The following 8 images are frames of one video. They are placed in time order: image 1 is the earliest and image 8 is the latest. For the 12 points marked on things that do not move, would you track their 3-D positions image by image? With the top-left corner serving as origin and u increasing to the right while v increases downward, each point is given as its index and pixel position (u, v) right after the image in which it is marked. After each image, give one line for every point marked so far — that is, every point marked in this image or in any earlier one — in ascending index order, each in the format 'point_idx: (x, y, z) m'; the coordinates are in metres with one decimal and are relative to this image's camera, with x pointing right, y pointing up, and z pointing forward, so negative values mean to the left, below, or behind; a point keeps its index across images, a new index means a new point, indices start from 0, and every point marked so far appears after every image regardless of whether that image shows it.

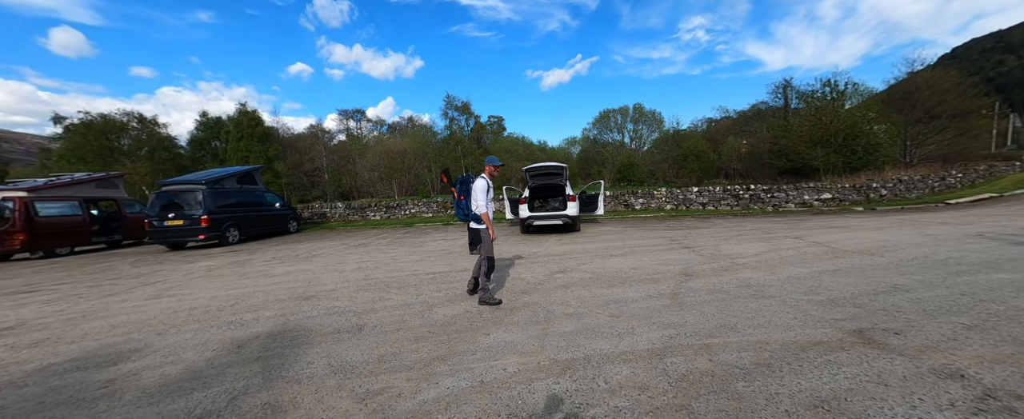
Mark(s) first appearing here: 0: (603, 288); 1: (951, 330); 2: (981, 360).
0: (+1.3, -1.1, +4.2) m
1: (+4.0, -1.1, +2.8) m
2: (+3.6, -1.2, +2.3) m
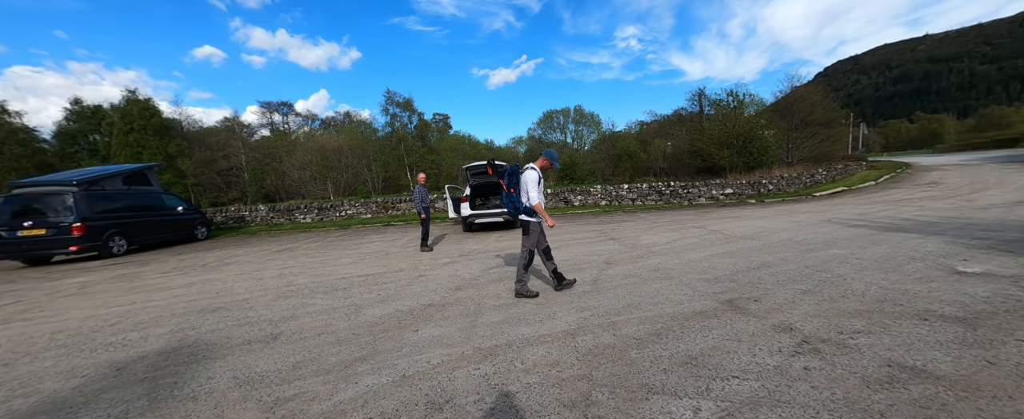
0: (+0.4, -1.0, +4.5) m
1: (+3.3, -1.0, +3.5) m
2: (+2.9, -1.0, +3.0) m
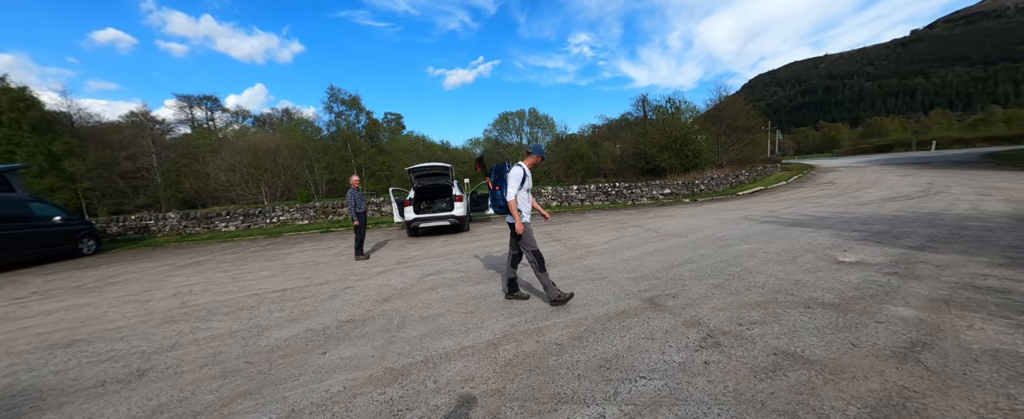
0: (-0.6, -1.1, +4.3) m
1: (+2.4, -1.0, +3.8) m
2: (+2.1, -1.1, +3.2) m
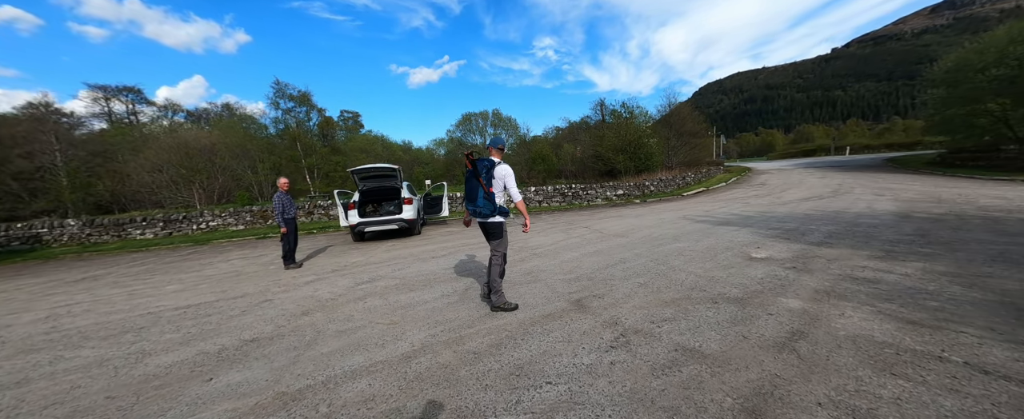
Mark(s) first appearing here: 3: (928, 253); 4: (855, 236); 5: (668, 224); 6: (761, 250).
0: (-1.5, -1.1, +4.2) m
1: (+1.5, -1.0, +3.9) m
2: (+1.3, -1.1, +3.3) m
3: (+6.5, -0.7, +4.8) m
4: (+6.7, -0.5, +6.0) m
5: (+4.4, -0.4, +8.7) m
6: (+4.4, -0.7, +5.4) m
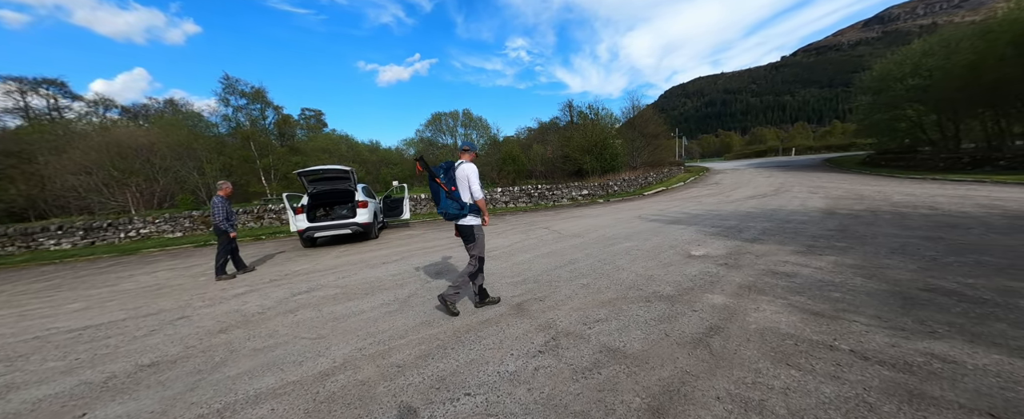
0: (-2.2, -1.2, +4.0) m
1: (+0.8, -1.0, +4.0) m
2: (+0.6, -1.1, +3.4) m
3: (+5.6, -0.6, +5.3) m
4: (+5.7, -0.5, +6.5) m
5: (+3.2, -0.4, +9.0) m
6: (+3.5, -0.7, +5.7) m
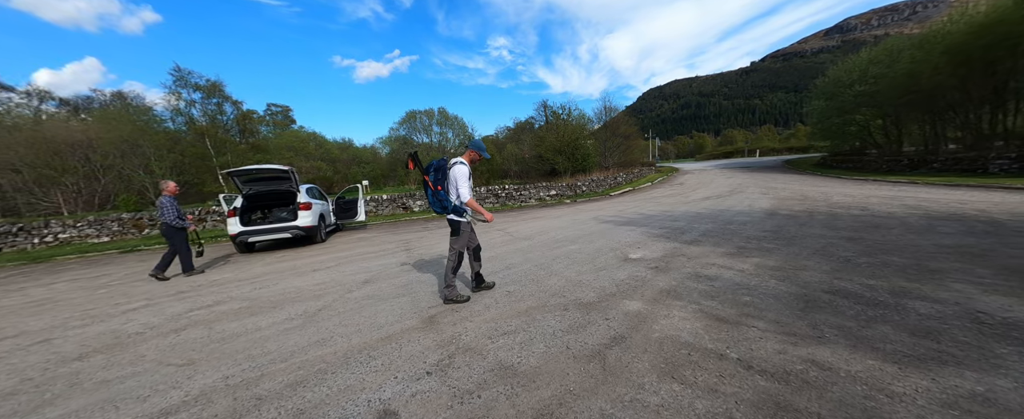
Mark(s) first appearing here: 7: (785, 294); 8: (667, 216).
0: (-3.2, -1.3, +3.6) m
1: (-0.2, -1.1, +3.9) m
2: (-0.3, -1.2, +3.2) m
3: (+4.5, -0.7, +5.4) m
4: (+4.5, -0.5, +6.6) m
5: (+1.9, -0.4, +9.0) m
6: (+2.4, -0.8, +5.7) m
7: (+3.2, -1.0, +3.6) m
8: (+4.7, -0.2, +9.3) m
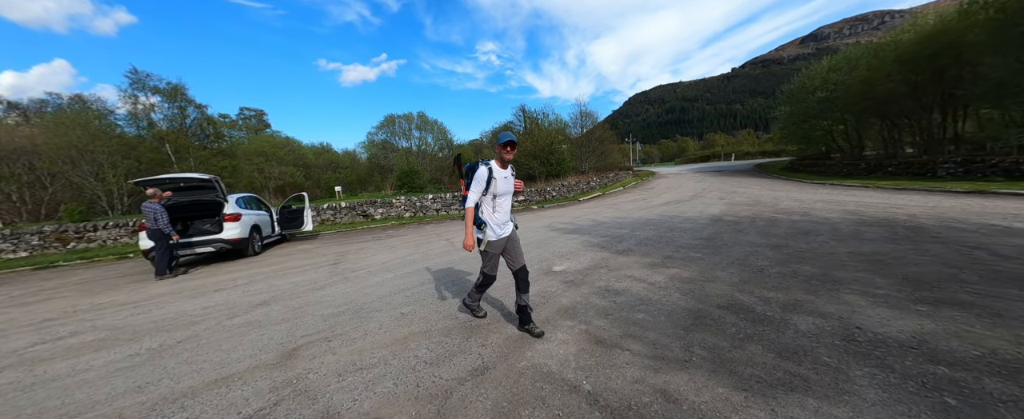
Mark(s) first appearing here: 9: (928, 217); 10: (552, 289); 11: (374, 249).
0: (-4.5, -1.5, +3.2) m
1: (-1.5, -1.3, +3.6) m
2: (-1.6, -1.4, +3.0) m
3: (+3.2, -0.8, +5.4) m
4: (+3.1, -0.7, +6.6) m
5: (+0.4, -0.7, +8.8) m
6: (+1.0, -0.9, +5.6) m
7: (+1.9, -1.1, +3.5) m
8: (+3.2, -0.4, +9.3) m
9: (+10.9, -0.2, +8.1) m
10: (+0.6, -1.1, +4.3) m
11: (-3.6, -1.1, +8.3) m
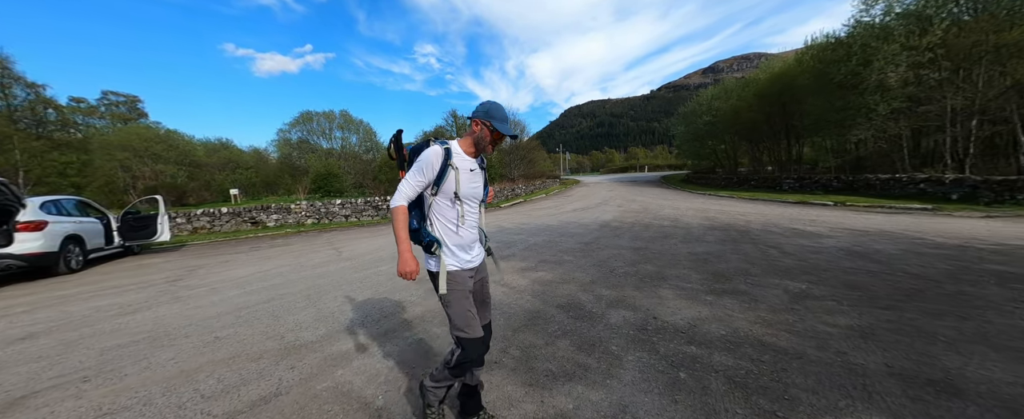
0: (-6.1, -1.6, +2.2) m
1: (-3.2, -1.4, +3.1) m
2: (-3.2, -1.4, +2.5) m
3: (+1.0, -1.0, +5.8) m
4: (+0.7, -0.9, +7.0) m
5: (-2.4, -0.9, +8.6) m
6: (-1.2, -1.1, +5.6) m
7: (+0.1, -1.2, +3.7) m
8: (+0.2, -0.6, +9.7) m
9: (+8.0, -0.4, +10.1) m
10: (-1.4, -1.2, +4.3) m
11: (-6.3, -1.2, +7.3) m
